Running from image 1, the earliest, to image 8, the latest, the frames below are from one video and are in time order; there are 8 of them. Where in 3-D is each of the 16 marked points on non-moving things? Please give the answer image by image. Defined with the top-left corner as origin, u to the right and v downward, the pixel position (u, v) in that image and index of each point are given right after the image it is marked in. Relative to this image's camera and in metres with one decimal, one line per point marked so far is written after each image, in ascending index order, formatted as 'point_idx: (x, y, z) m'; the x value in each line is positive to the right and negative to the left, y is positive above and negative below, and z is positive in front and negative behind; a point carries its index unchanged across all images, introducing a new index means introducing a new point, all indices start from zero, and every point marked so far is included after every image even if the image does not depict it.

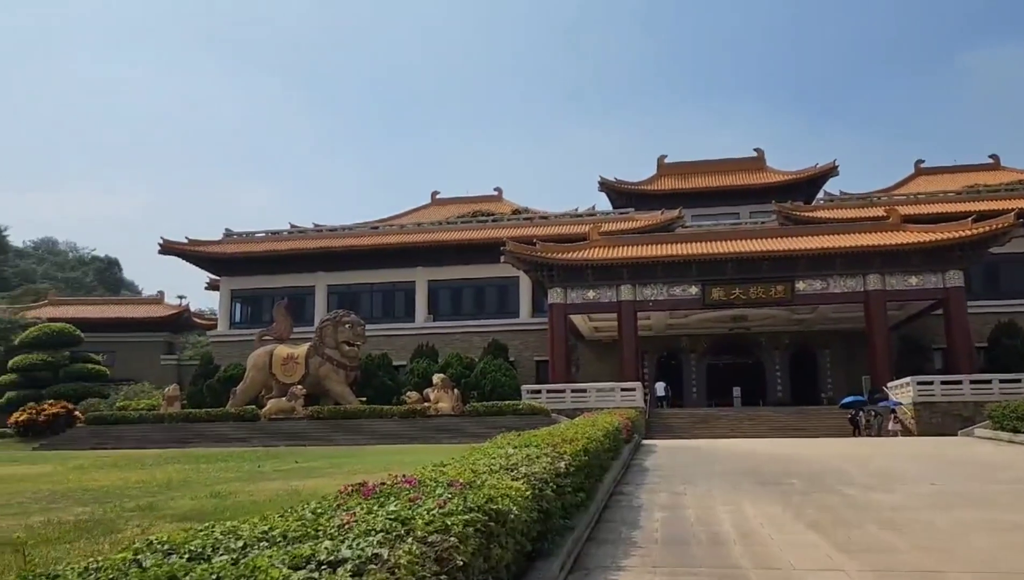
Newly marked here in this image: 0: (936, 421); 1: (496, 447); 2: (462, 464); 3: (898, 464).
0: (+9.9, -3.1, +19.8) m
1: (-0.1, -1.2, +6.3) m
2: (-0.3, -1.1, +5.0) m
3: (+5.2, -2.4, +11.3) m
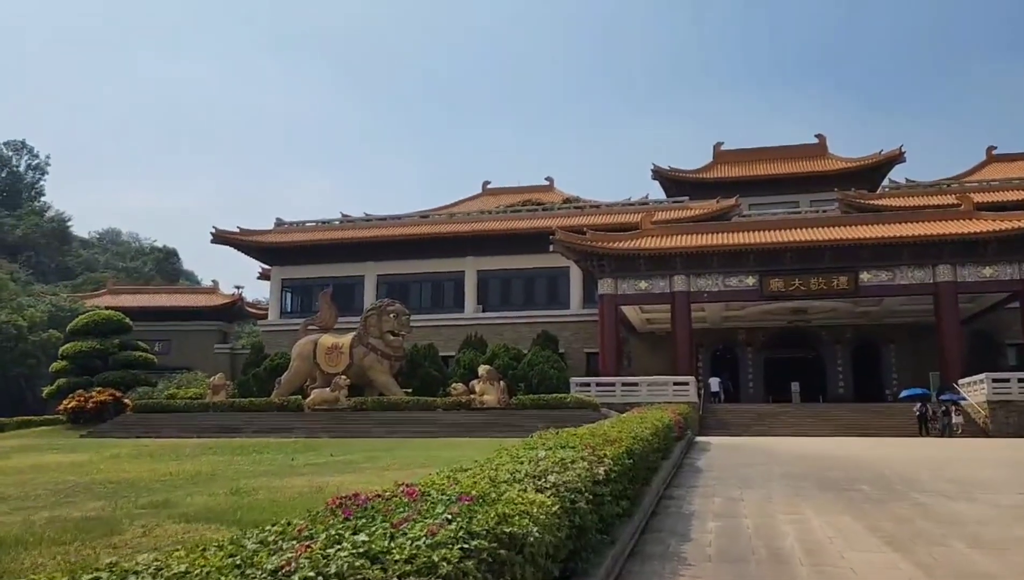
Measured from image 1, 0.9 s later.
0: (+11.0, -2.9, +18.5) m
1: (+0.1, -1.1, +5.7) m
2: (-0.2, -0.9, +4.4) m
3: (+5.8, -2.2, +10.4) m
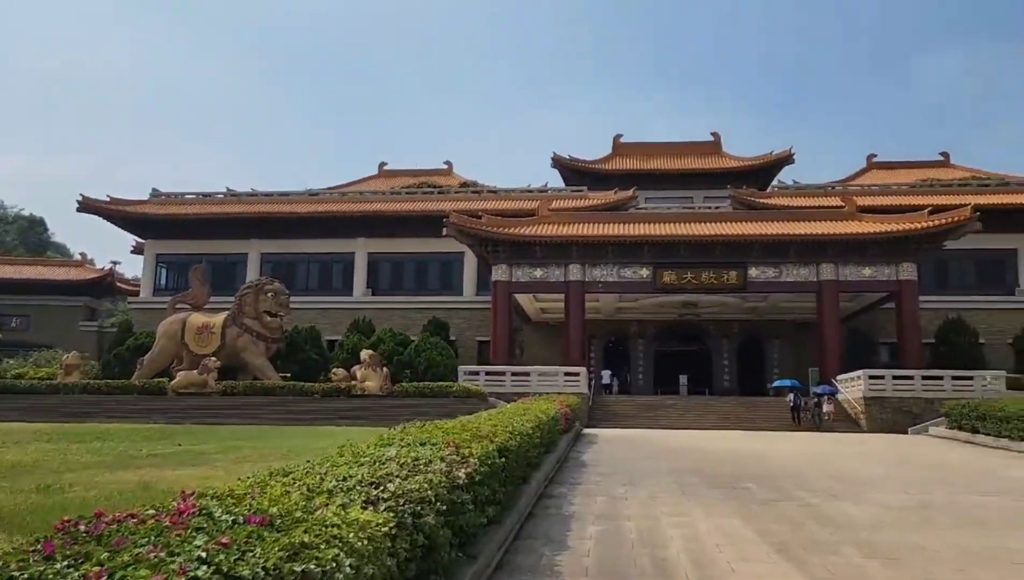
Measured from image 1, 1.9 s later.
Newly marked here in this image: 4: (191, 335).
0: (+8.4, -2.9, +18.9) m
1: (-0.8, -0.9, +4.8) m
2: (-0.8, -0.8, +3.5) m
3: (+4.3, -2.2, +10.2) m
4: (-7.5, -1.1, +19.7) m
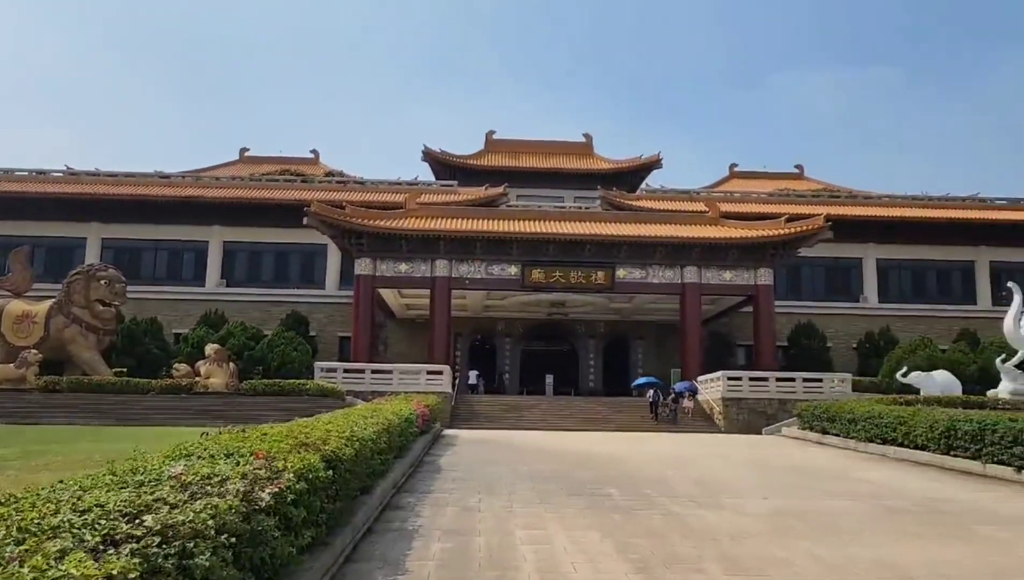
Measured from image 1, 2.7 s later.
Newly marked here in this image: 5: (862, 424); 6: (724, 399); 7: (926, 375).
0: (+5.3, -2.9, +19.2) m
1: (-1.6, -0.8, +3.9) m
2: (-1.5, -0.7, +2.6) m
3: (+2.5, -2.2, +10.0) m
4: (-10.5, -0.7, +17.6) m
5: (+5.5, -2.1, +13.1) m
6: (+4.9, -2.5, +19.3) m
7: (+9.1, -1.9, +18.4) m
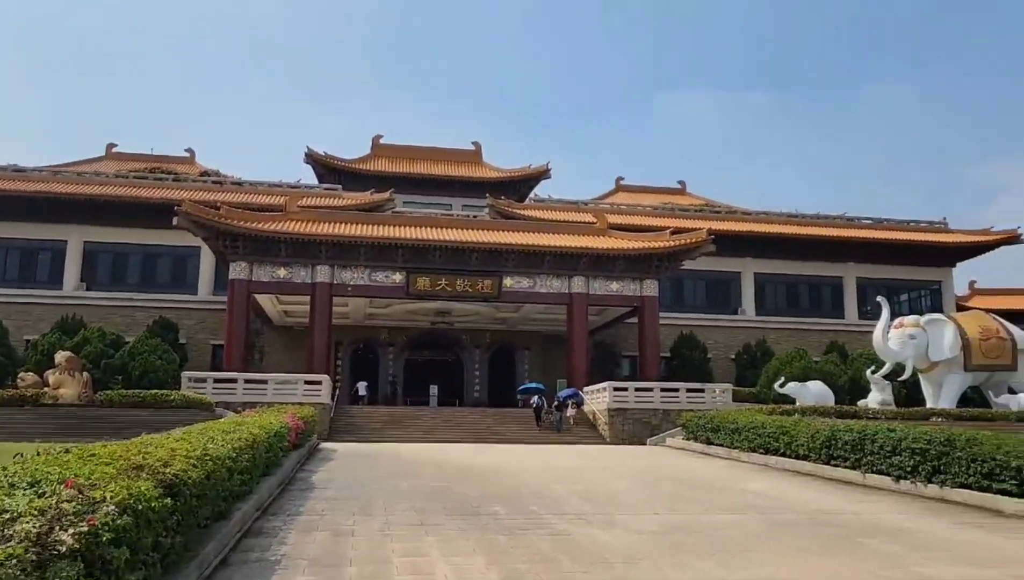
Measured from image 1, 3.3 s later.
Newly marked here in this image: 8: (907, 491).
0: (+2.6, -3.2, +19.2) m
1: (-2.1, -0.7, +3.2) m
2: (-1.8, -0.6, +1.9) m
3: (+1.1, -2.2, +9.7) m
4: (-12.8, -0.7, +15.4) m
5: (+3.7, -2.3, +13.2) m
6: (+2.2, -2.7, +19.2) m
7: (+6.5, -2.2, +18.9) m
8: (+4.3, -2.2, +9.1) m
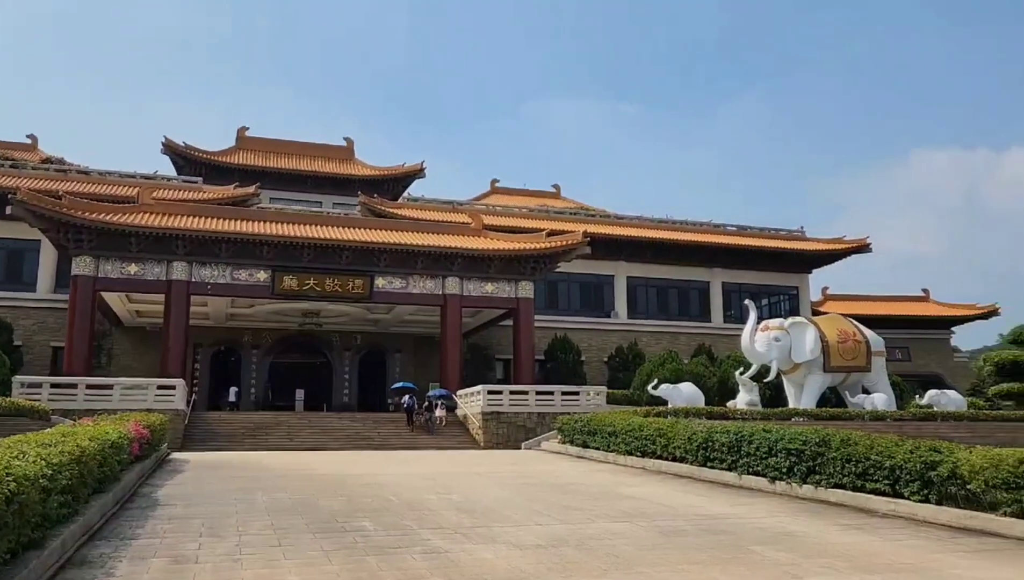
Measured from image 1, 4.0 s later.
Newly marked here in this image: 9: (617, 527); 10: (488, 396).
0: (-0.2, -3.2, +18.8) m
1: (-2.5, -0.7, +2.2) m
2: (-2.0, -0.5, +1.0) m
3: (-0.3, -2.2, +9.2) m
4: (-14.9, -0.5, +12.8) m
5: (+1.7, -2.3, +13.0) m
6: (-0.6, -2.8, +18.7) m
7: (+3.7, -2.2, +19.1) m
8: (+2.9, -2.2, +9.1) m
9: (+0.9, -1.9, +6.9) m
10: (-0.5, -2.4, +18.9) m
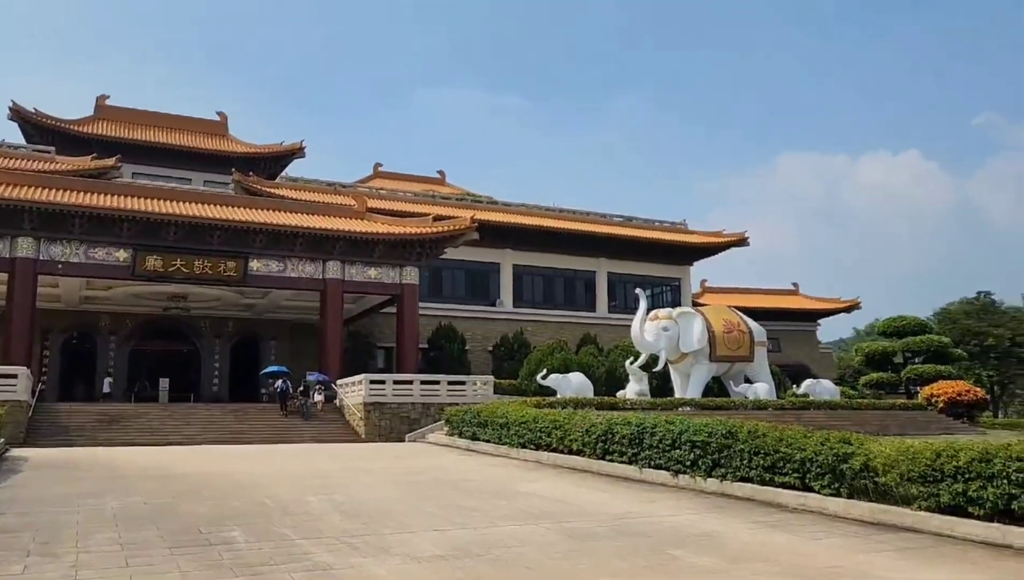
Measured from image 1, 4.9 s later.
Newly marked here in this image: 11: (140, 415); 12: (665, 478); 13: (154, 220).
0: (-2.7, -2.9, +17.9) m
1: (-2.5, -0.5, +1.2) m
2: (-1.9, -0.4, 0.0) m
3: (-1.4, -2.0, +8.3) m
4: (-16.3, -0.1, +9.8) m
5: (0.0, -2.1, +12.4) m
6: (-3.1, -2.4, +17.8) m
7: (+1.1, -2.0, +18.8) m
8: (+1.8, -2.0, +8.7) m
9: (+0.1, -1.8, +6.3) m
10: (-3.0, -2.1, +17.9) m
11: (-7.5, -2.5, +16.8) m
12: (+1.7, -2.0, +9.1) m
13: (-8.0, +1.6, +18.8) m
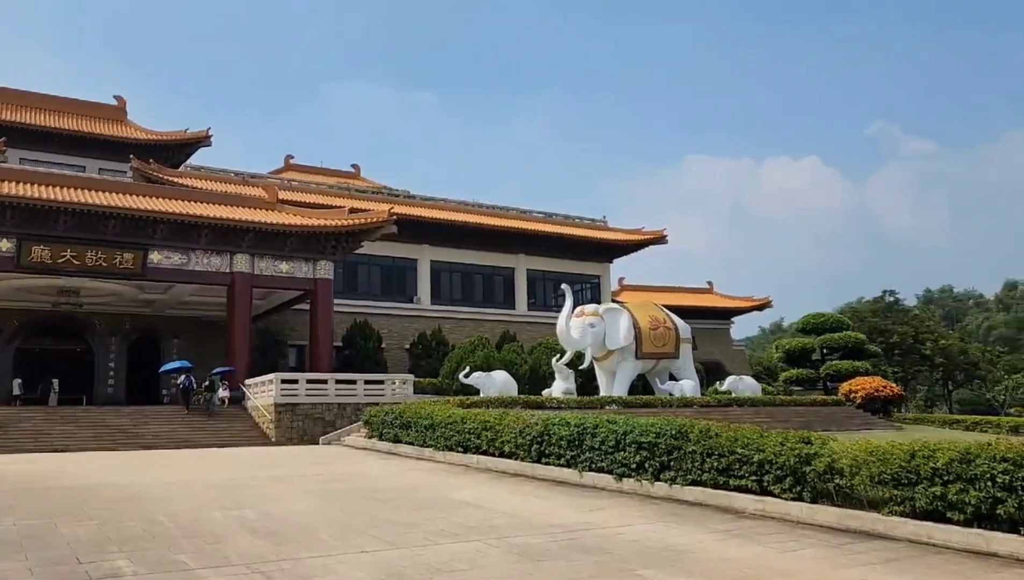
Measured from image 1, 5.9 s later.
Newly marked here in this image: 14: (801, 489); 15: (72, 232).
0: (-4.3, -2.7, +16.8) m
1: (-2.4, -0.4, +0.2) m
2: (-1.6, -0.3, -0.9) m
3: (-2.0, -1.9, +7.4) m
4: (-17.0, +0.1, +7.4) m
5: (-1.0, -2.0, +11.7) m
6: (-4.6, -2.3, +16.6) m
7: (-0.5, -1.8, +18.1) m
8: (+1.2, -2.0, +8.1) m
9: (-0.3, -1.7, +5.5) m
10: (-4.6, -1.9, +16.8) m
11: (-8.9, -2.4, +15.2) m
12: (+1.0, -1.9, +8.4) m
13: (-9.6, +1.8, +17.2) m
14: (+2.3, -1.6, +6.7) m
15: (-9.4, +1.3, +17.8) m
